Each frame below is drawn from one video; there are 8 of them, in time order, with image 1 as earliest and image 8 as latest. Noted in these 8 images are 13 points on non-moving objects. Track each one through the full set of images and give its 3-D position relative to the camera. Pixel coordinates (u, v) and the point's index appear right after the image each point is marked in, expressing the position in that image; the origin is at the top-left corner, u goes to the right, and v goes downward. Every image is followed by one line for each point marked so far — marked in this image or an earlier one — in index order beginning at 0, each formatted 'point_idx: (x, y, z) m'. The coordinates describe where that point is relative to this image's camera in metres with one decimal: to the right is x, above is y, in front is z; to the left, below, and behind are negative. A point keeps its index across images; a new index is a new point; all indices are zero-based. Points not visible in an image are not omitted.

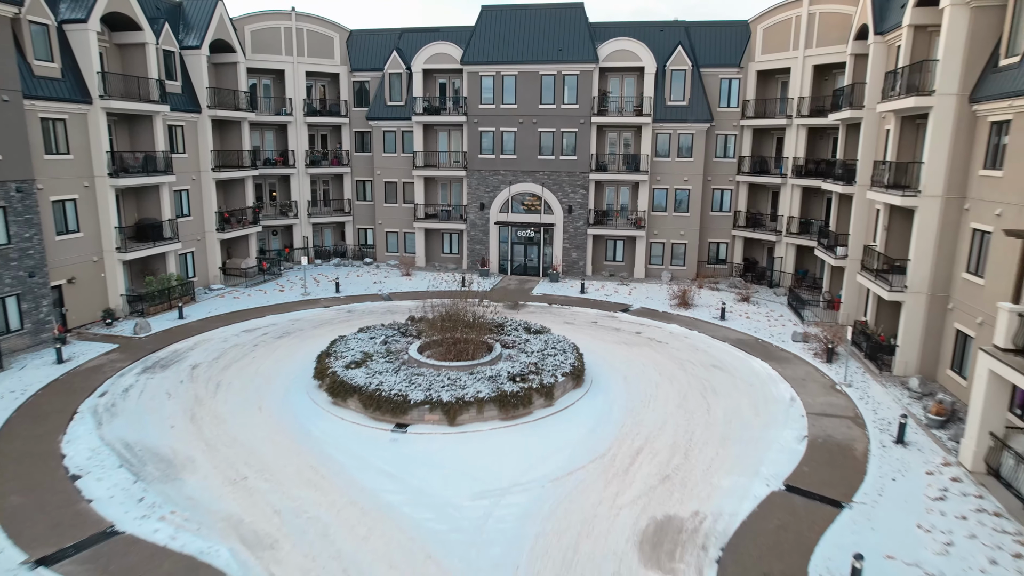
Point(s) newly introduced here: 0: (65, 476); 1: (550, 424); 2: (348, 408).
0: (-7.8, -3.2, +12.0) m
1: (+0.9, -2.8, +14.4) m
2: (-3.6, -2.6, +14.9) m
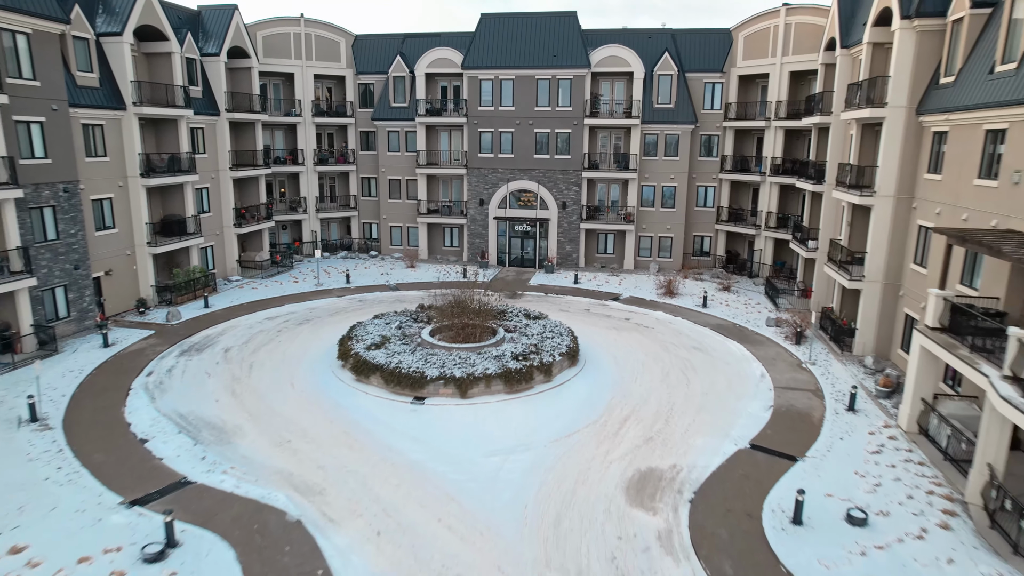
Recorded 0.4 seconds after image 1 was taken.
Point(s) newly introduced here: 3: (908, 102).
0: (-7.7, -3.0, +14.0) m
1: (+1.0, -2.6, +16.4) m
2: (-3.5, -2.4, +16.9) m
3: (+10.1, +4.7, +17.2) m
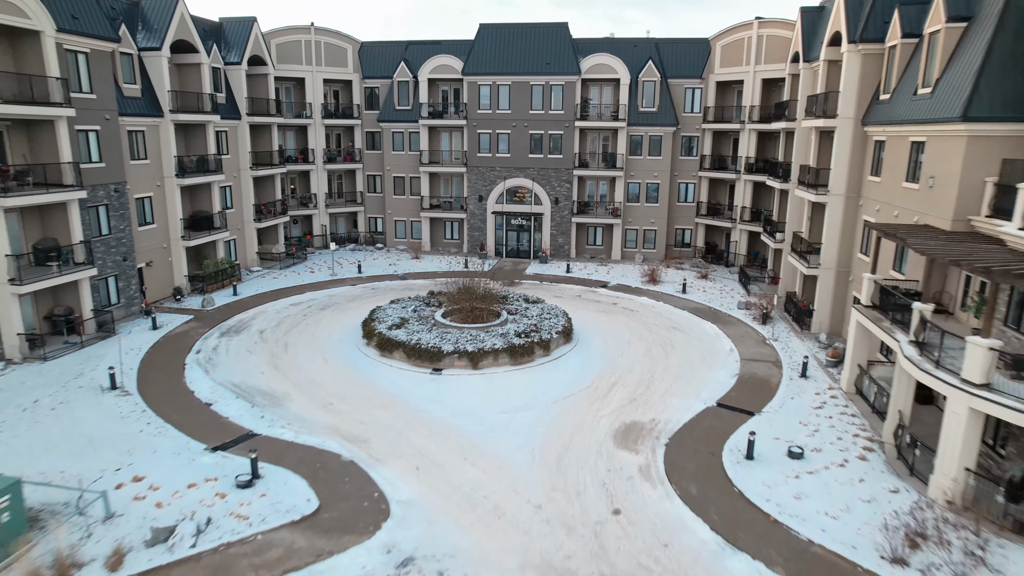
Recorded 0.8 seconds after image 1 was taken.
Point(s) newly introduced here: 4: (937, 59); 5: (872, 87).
0: (-7.5, -2.7, +16.6) m
1: (+1.1, -2.2, +19.2) m
2: (-3.4, -2.0, +19.6) m
3: (+10.2, +5.2, +20.0) m
4: (+10.2, +5.5, +16.2) m
5: (+10.5, +5.9, +19.7) m
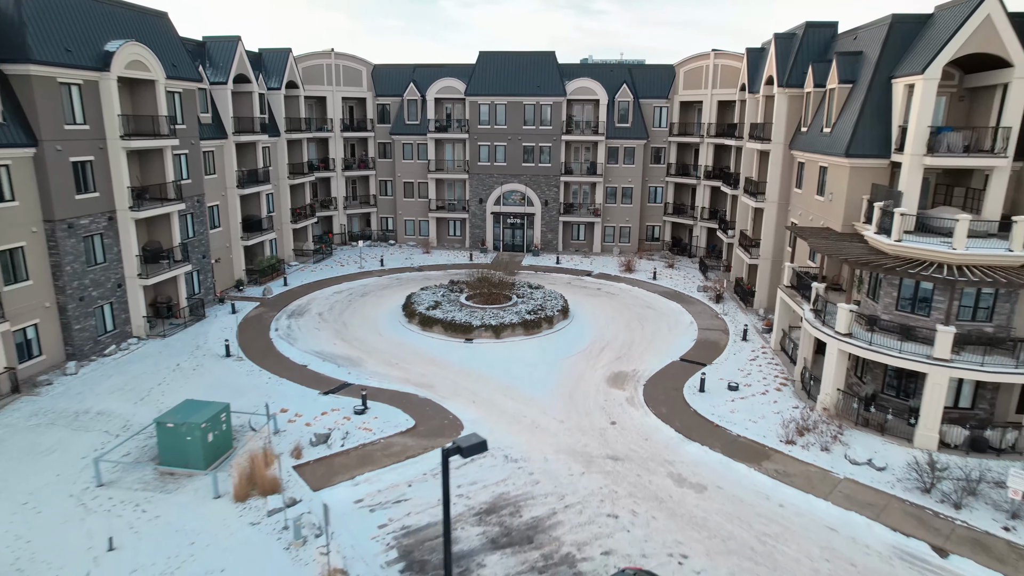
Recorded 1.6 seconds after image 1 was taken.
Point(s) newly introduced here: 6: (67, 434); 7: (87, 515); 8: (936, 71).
0: (-6.9, -2.4, +22.1) m
1: (+1.6, -1.8, +25.1) m
2: (-2.9, -1.6, +25.3) m
3: (+10.6, +5.7, +26.2) m
4: (+10.7, +6.0, +22.3) m
5: (+10.9, +6.5, +25.9) m
6: (-10.9, -3.5, +16.6) m
7: (-8.3, -4.4, +13.3) m
8: (+11.3, +5.8, +17.9) m
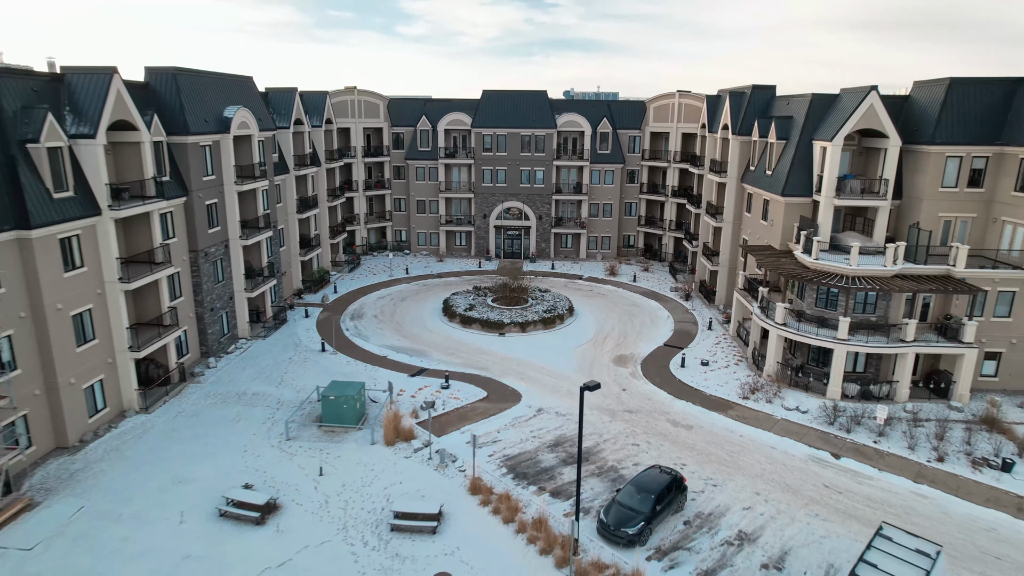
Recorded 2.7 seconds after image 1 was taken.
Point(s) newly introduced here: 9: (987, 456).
0: (-5.7, -2.8, +28.9) m
1: (+2.6, -2.0, +32.5) m
2: (-1.9, -1.9, +32.4) m
3: (+11.3, +5.7, +34.1) m
4: (+11.8, +5.9, +30.2) m
5: (+11.7, +6.4, +33.8) m
6: (-9.3, -4.0, +23.2) m
7: (-6.5, -4.9, +20.1) m
8: (+12.6, +5.7, +25.8) m
9: (+13.9, -4.9, +19.8) m
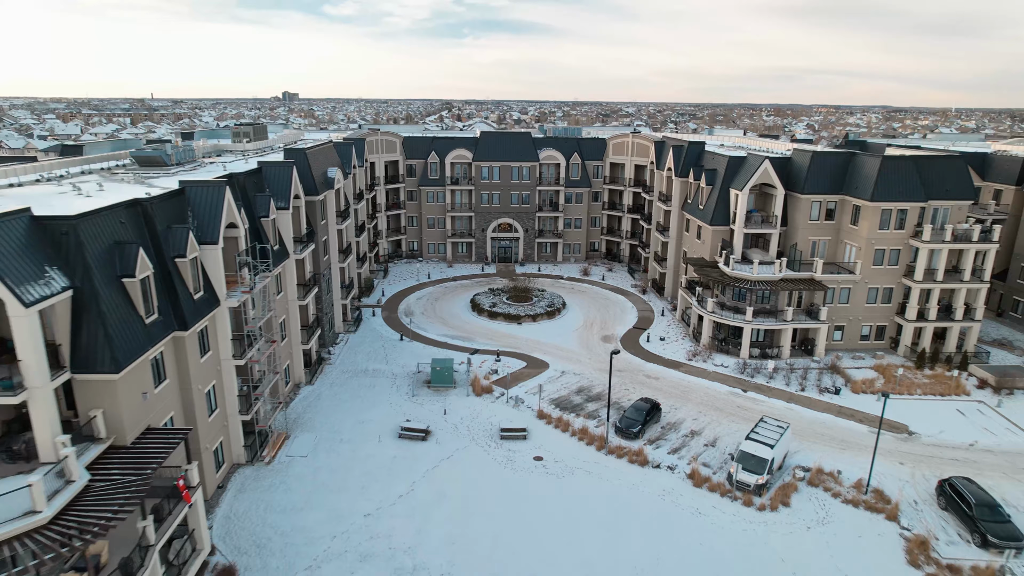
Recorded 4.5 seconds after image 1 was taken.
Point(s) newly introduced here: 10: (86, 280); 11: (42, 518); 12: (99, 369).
0: (-4.4, -3.2, +41.4) m
1: (+3.4, -2.1, +45.6) m
2: (-1.1, -2.1, +45.1) m
3: (+11.8, +5.9, +47.9) m
4: (+12.6, +6.0, +44.1) m
5: (+12.1, +6.6, +47.6) m
6: (-7.4, -4.7, +35.4) m
7: (-4.4, -5.5, +32.6) m
8: (+13.8, +5.8, +39.8) m
9: (+16.0, -5.0, +34.1) m
10: (-11.8, +0.2, +18.7) m
11: (-10.9, -5.4, +15.8) m
12: (-11.2, -2.2, +18.4) m
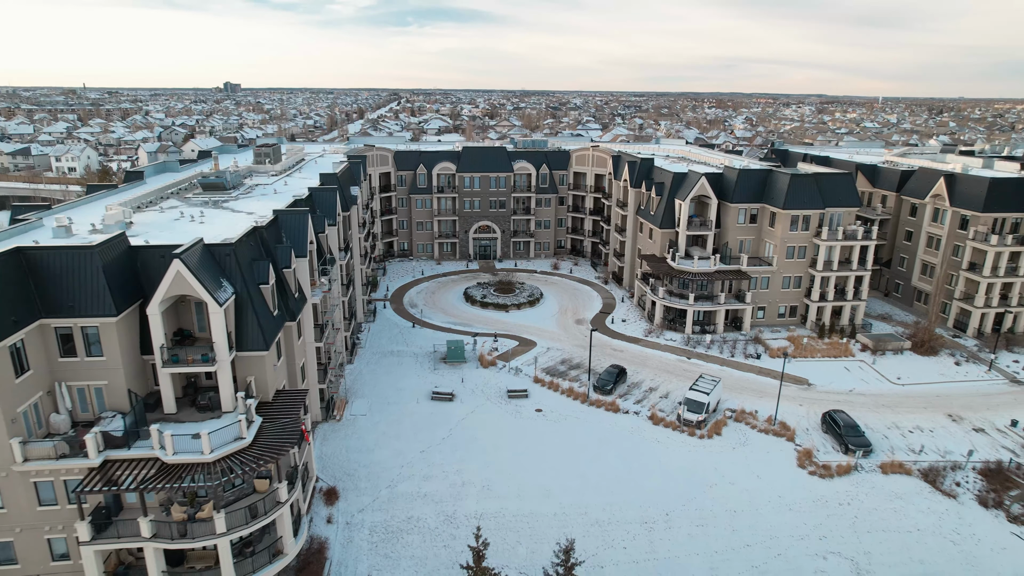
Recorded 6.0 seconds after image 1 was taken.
0: (-5.1, -2.9, +50.4) m
1: (+2.4, -1.5, +55.2) m
2: (-2.0, -1.7, +54.4) m
3: (+10.4, +6.6, +57.9) m
4: (+11.5, +6.8, +54.2) m
5: (+10.8, +7.4, +57.7) m
6: (-7.6, -4.5, +44.2) m
7: (-4.3, -5.3, +41.7) m
8: (+13.0, +6.5, +50.0) m
9: (+15.8, -4.3, +44.7) m
10: (-10.9, 0.0, +27.2) m
11: (-9.7, -5.6, +24.5) m
12: (-10.2, -2.4, +27.0) m
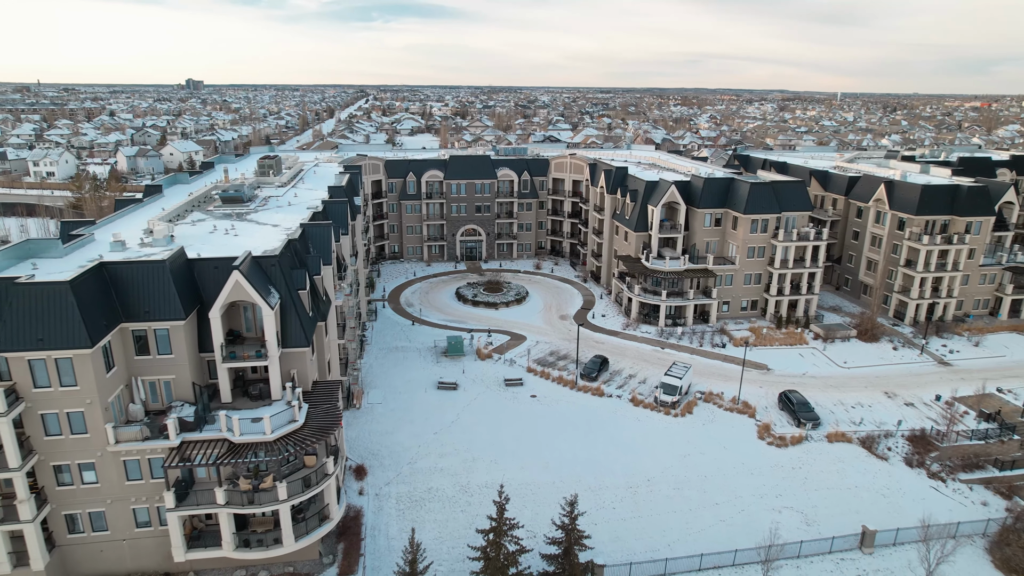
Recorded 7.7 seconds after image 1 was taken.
0: (-5.9, -3.0, +55.1) m
1: (+1.4, -1.4, +60.2) m
2: (-3.0, -1.7, +59.2) m
3: (+9.2, +6.9, +63.2) m
4: (+10.4, +7.0, +59.6) m
5: (+9.5, +7.6, +63.0) m
6: (-8.1, -4.6, +48.8) m
7: (-4.7, -5.4, +46.4) m
8: (+12.1, +6.7, +55.4) m
9: (+15.3, -4.1, +50.4) m
10: (-10.6, -0.3, +31.6) m
11: (-9.2, -5.9, +28.9) m
12: (-9.9, -2.7, +31.4) m
